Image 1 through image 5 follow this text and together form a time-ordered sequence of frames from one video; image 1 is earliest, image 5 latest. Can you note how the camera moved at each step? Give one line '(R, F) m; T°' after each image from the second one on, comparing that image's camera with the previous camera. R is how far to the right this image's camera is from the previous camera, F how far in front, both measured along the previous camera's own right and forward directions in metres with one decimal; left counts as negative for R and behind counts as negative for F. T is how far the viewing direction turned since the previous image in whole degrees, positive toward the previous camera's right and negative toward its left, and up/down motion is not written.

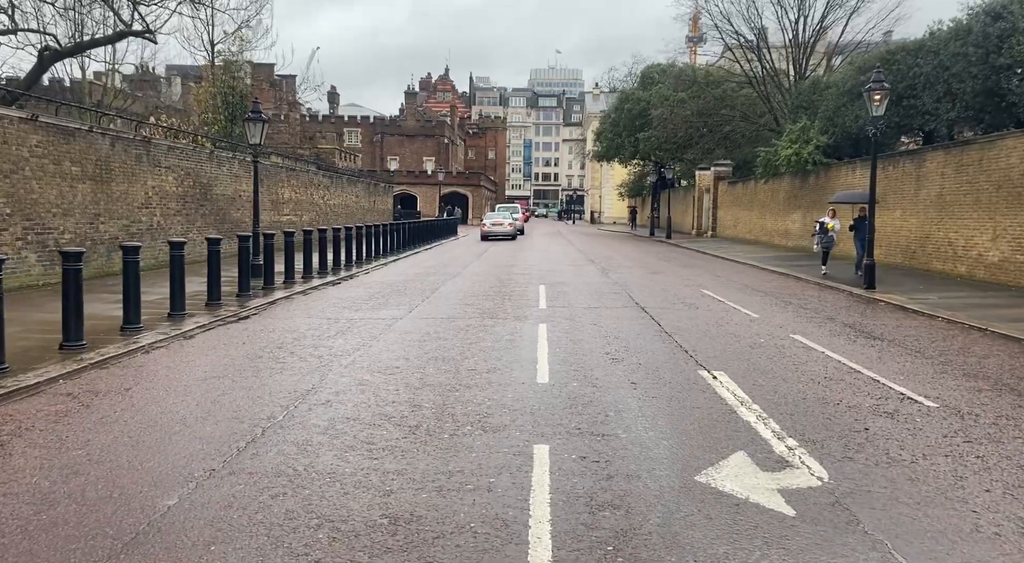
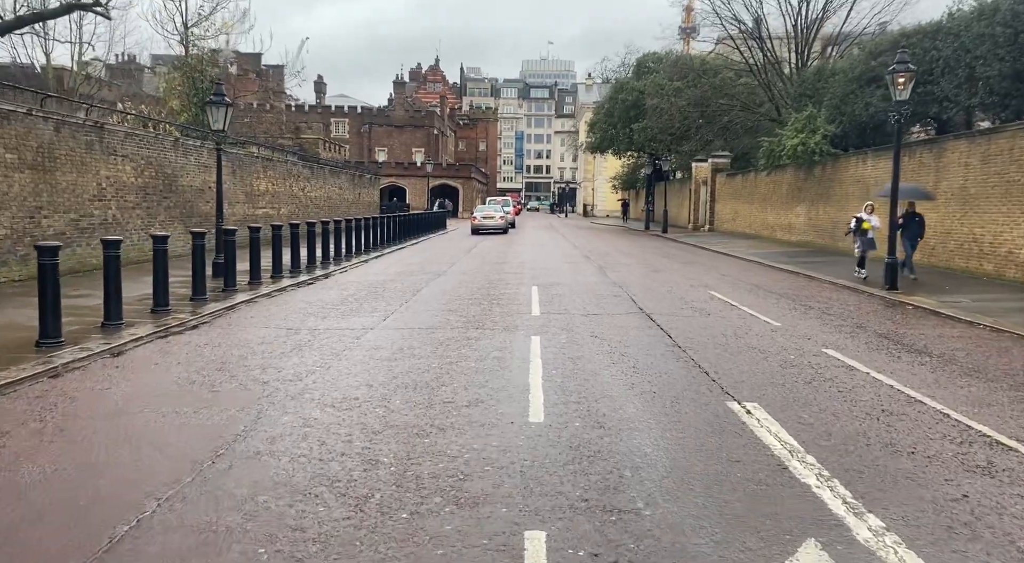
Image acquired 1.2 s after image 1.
(0.0, +1.5) m; +1°
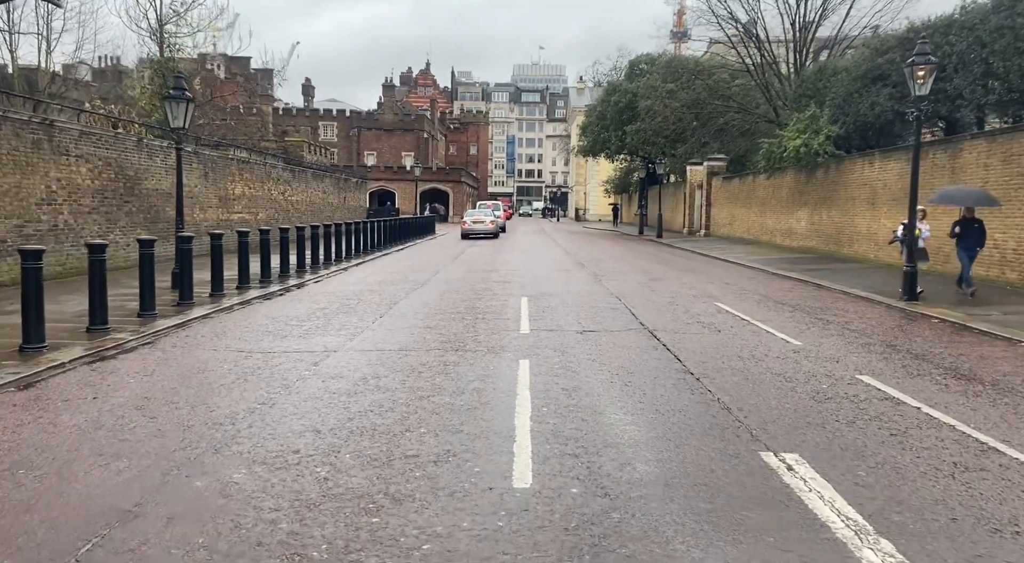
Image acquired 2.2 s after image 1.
(+0.1, +1.3) m; +1°
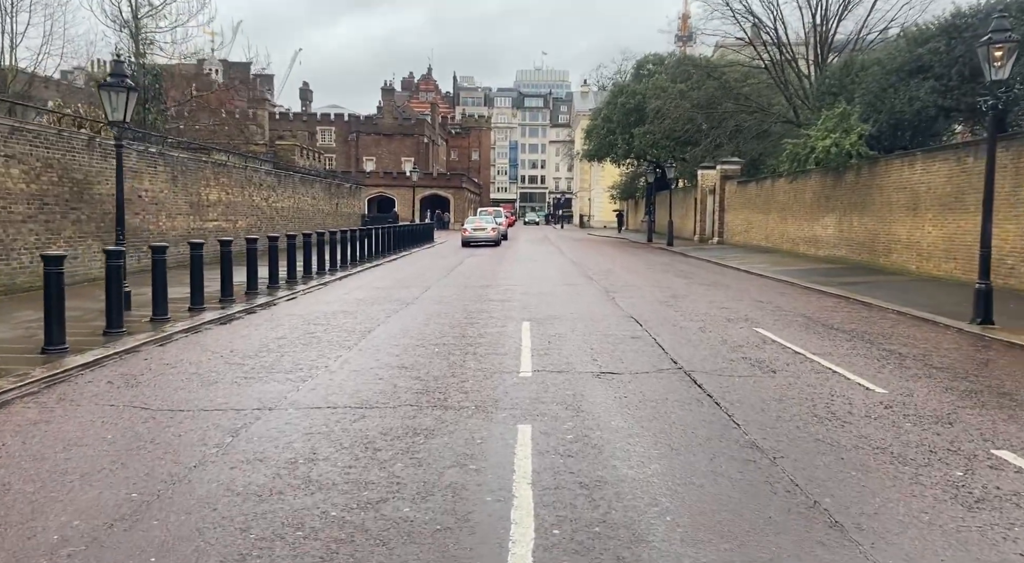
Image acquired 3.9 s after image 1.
(+0.1, +2.2) m; 0°
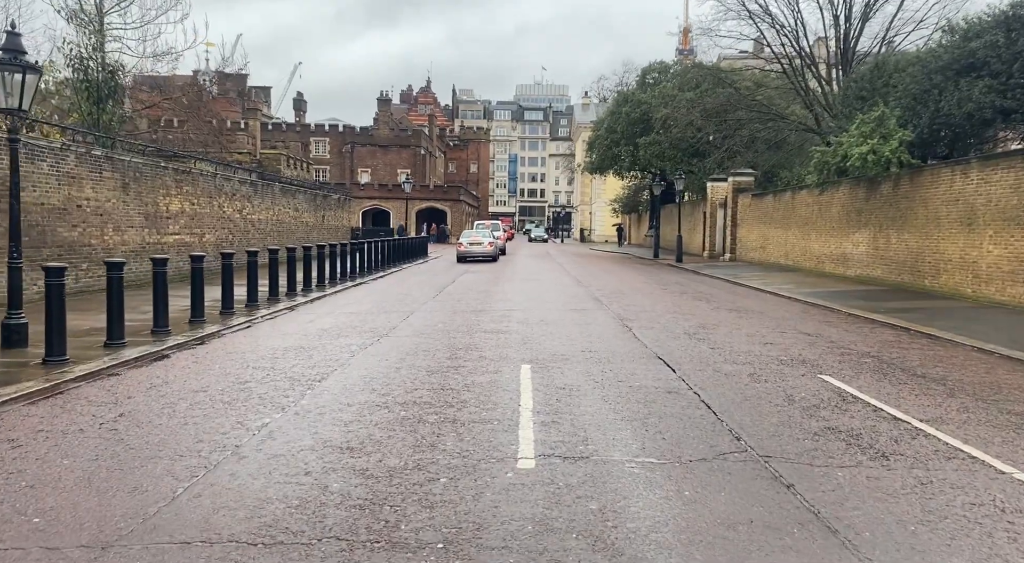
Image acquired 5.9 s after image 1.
(0.0, +2.5) m; 0°
